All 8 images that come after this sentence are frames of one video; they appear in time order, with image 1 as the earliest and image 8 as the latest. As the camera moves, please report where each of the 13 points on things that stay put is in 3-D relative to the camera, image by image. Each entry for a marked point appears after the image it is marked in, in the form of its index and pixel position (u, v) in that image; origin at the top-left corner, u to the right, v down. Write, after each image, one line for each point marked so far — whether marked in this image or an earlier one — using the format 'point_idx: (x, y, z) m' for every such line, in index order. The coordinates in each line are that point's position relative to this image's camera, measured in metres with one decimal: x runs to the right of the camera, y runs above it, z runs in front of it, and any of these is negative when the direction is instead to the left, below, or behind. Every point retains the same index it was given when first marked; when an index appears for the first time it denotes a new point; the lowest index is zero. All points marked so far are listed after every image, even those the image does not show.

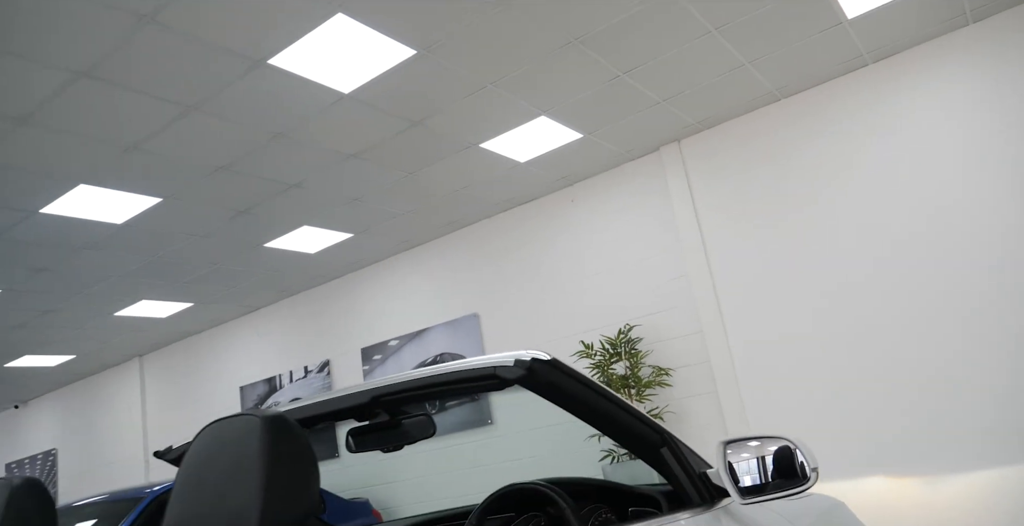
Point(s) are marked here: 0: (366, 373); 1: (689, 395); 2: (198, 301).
0: (-1.5, -1.1, +8.4) m
1: (+1.4, -1.0, +6.4) m
2: (-3.2, -0.4, +8.5) m
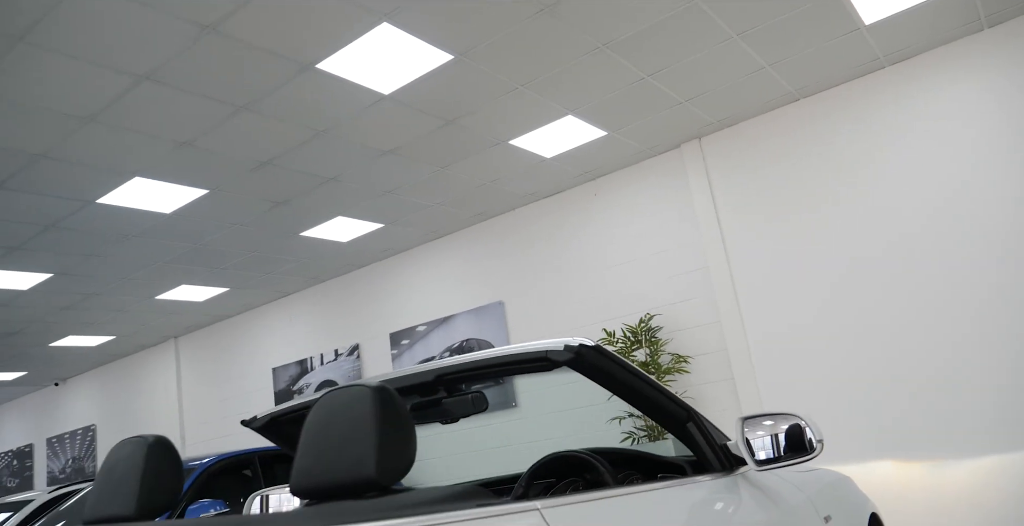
0: (-1.3, -1.0, +8.8) m
1: (+1.6, -0.9, +6.7) m
2: (-3.0, -0.2, +8.9) m
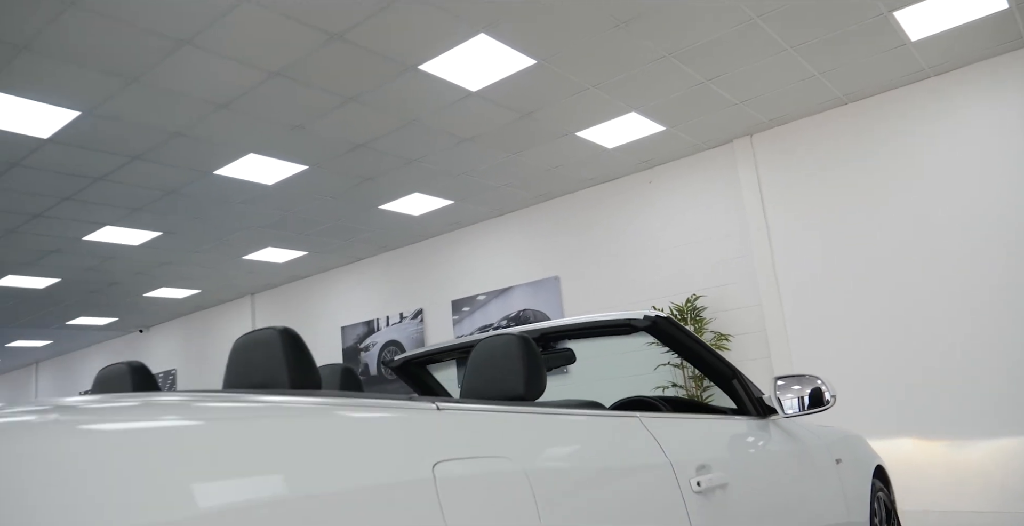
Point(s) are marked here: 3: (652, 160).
0: (-0.7, -0.7, +9.6) m
1: (+2.0, -0.8, +7.3) m
2: (-2.3, +0.2, +9.7) m
3: (+1.3, +1.0, +7.8) m
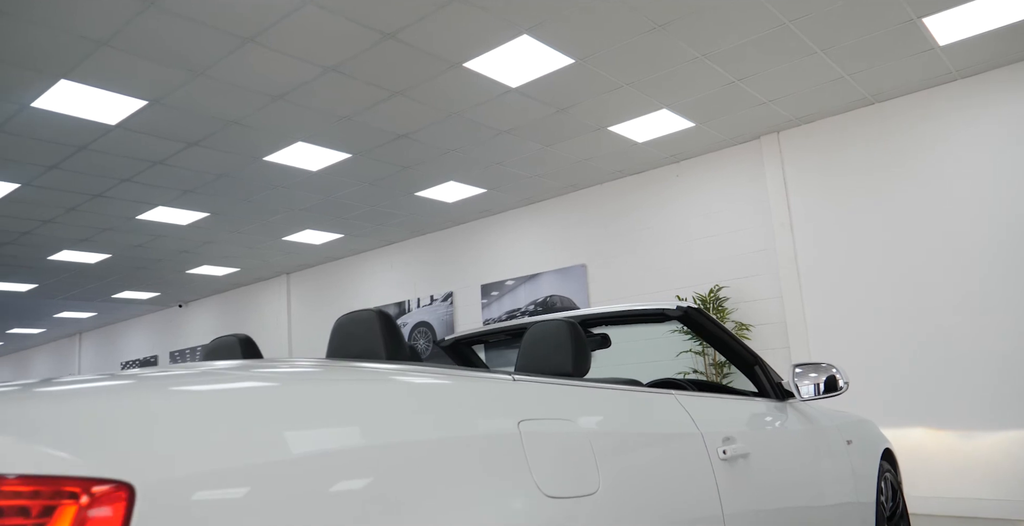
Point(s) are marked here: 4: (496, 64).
0: (-0.3, -0.5, +9.9) m
1: (+2.3, -0.8, +7.6) m
2: (-2.0, +0.4, +10.1) m
3: (+1.6, +1.1, +8.0) m
4: (-0.1, +1.3, +5.6) m
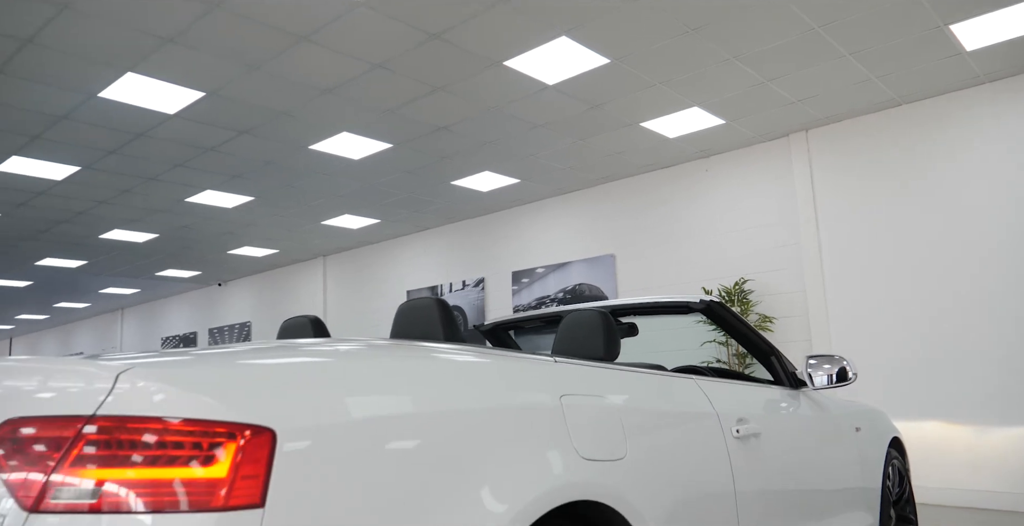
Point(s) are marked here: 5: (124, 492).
0: (0.0, -0.4, +10.2) m
1: (+2.6, -0.7, +7.8) m
2: (-1.6, +0.6, +10.4) m
3: (+2.0, +1.1, +8.2) m
4: (+0.2, +1.4, +5.9) m
5: (-0.6, -0.4, +1.3) m
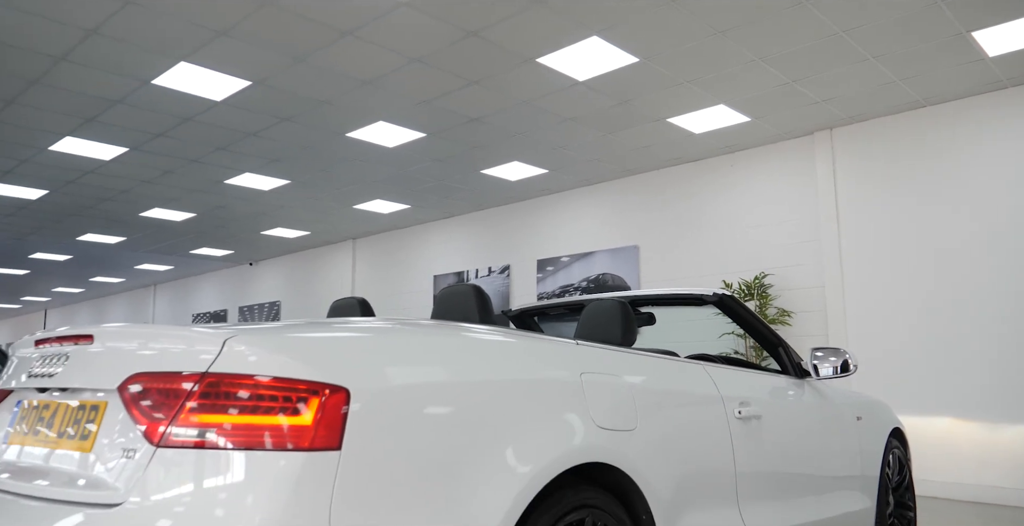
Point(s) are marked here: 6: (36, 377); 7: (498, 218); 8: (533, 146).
0: (+0.3, -0.2, +10.5) m
1: (+2.8, -0.7, +8.0) m
2: (-1.3, +0.8, +10.7) m
3: (+2.3, +1.2, +8.4) m
4: (+0.4, +1.5, +6.1) m
5: (-0.6, -0.3, +1.6) m
6: (-1.1, -0.3, +2.0) m
7: (-0.2, +0.6, +11.2) m
8: (+0.2, +1.2, +8.3) m
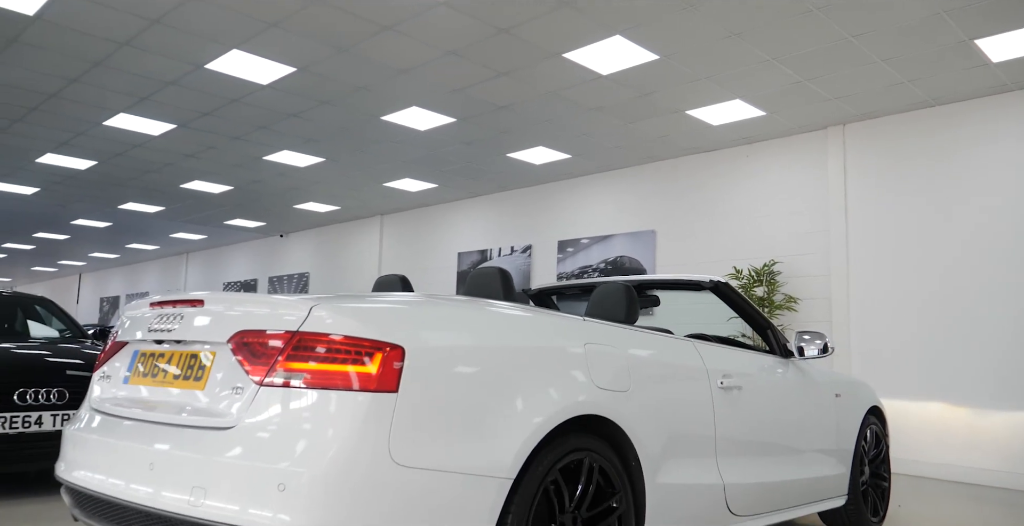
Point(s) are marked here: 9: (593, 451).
0: (+0.6, 0.0, +10.9) m
1: (+3.0, -0.6, +8.4) m
2: (-0.9, +1.1, +11.2) m
3: (+2.5, +1.3, +8.8) m
4: (+0.6, +1.6, +6.5) m
5: (-0.5, -0.3, +2.1) m
6: (-1.1, -0.2, +2.5) m
7: (+0.1, +0.9, +11.6) m
8: (+0.5, +1.4, +8.7) m
9: (+0.2, -0.6, +2.5) m
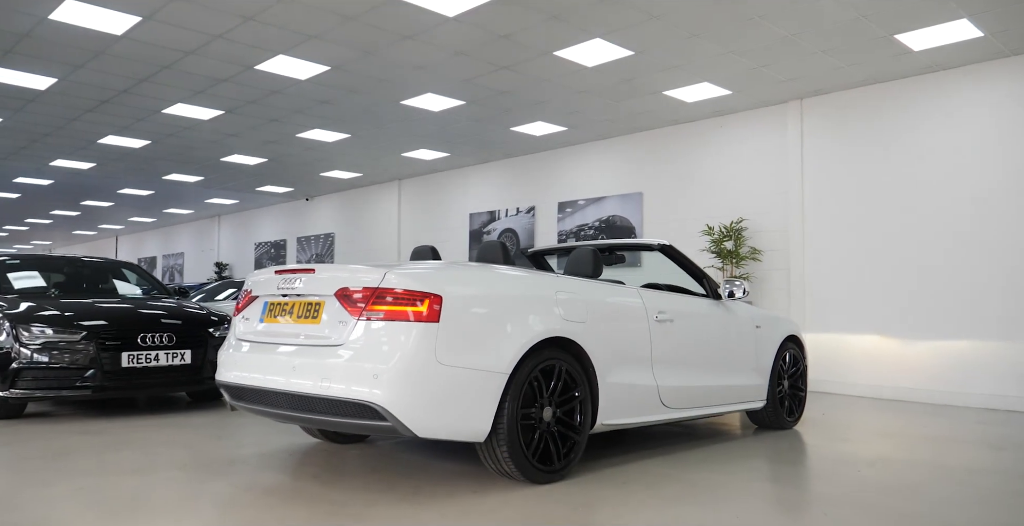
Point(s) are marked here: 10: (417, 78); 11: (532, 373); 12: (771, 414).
0: (+0.7, +0.6, +12.3) m
1: (+3.1, -0.1, +9.8) m
2: (-0.9, +1.7, +12.5) m
3: (+2.5, +1.8, +10.1) m
4: (+0.6, +2.0, +7.8) m
5: (-0.5, -0.2, +3.5) m
6: (-1.1, -0.1, +3.9) m
7: (+0.2, +1.5, +12.9) m
8: (+0.5, +1.8, +10.0) m
9: (+0.2, -0.5, +3.9) m
10: (-1.0, +1.9, +8.5) m
11: (+0.1, -0.5, +3.8) m
12: (+1.8, -1.0, +5.7) m
